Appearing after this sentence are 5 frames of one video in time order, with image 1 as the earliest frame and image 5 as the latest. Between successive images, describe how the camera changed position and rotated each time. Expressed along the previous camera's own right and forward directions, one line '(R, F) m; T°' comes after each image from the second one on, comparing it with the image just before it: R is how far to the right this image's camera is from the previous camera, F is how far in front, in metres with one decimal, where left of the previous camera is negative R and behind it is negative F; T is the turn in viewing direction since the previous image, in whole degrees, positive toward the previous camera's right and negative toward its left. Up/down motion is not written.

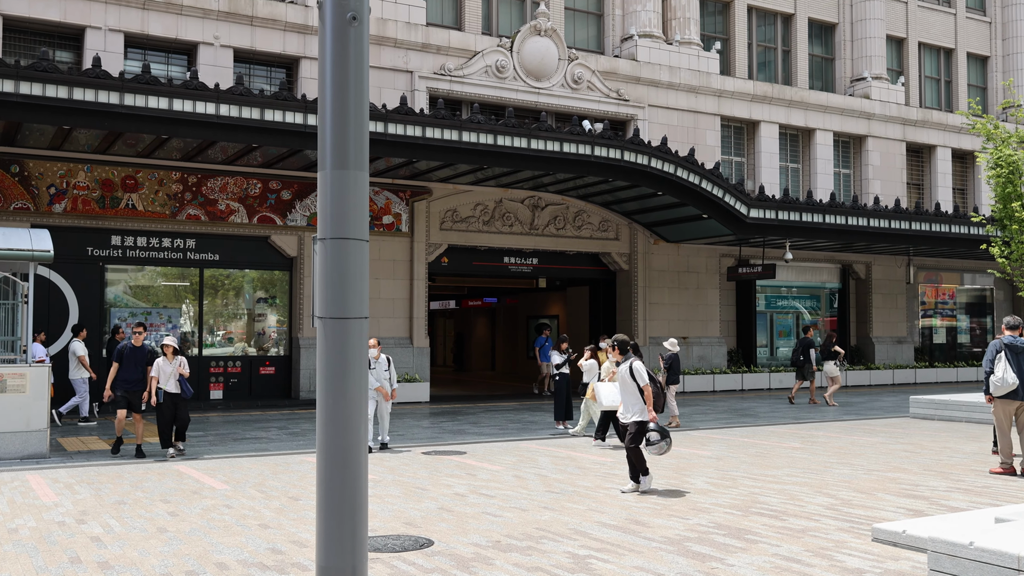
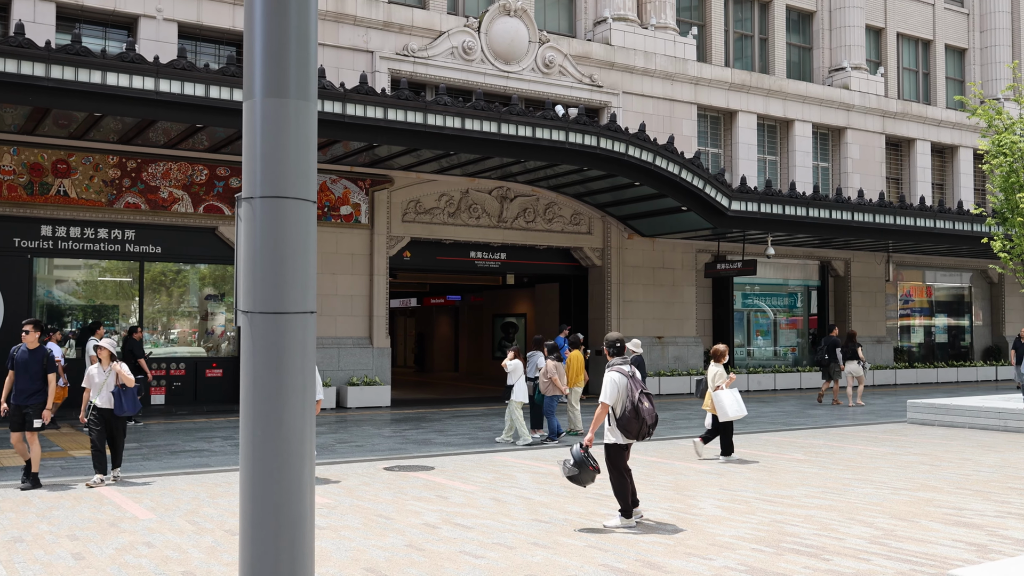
(-0.2, +1.4) m; +2°
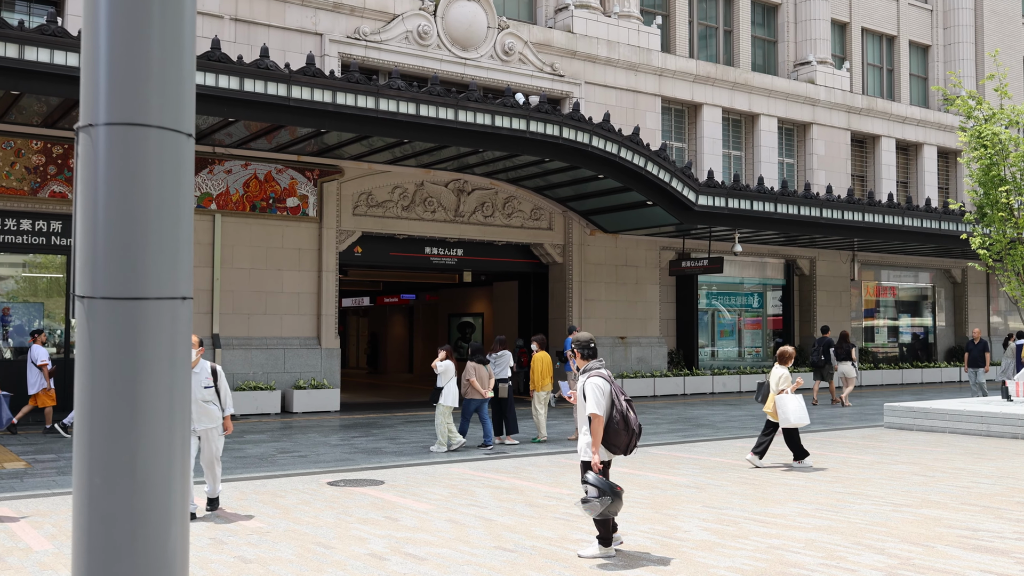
(0.0, +1.0) m; +3°
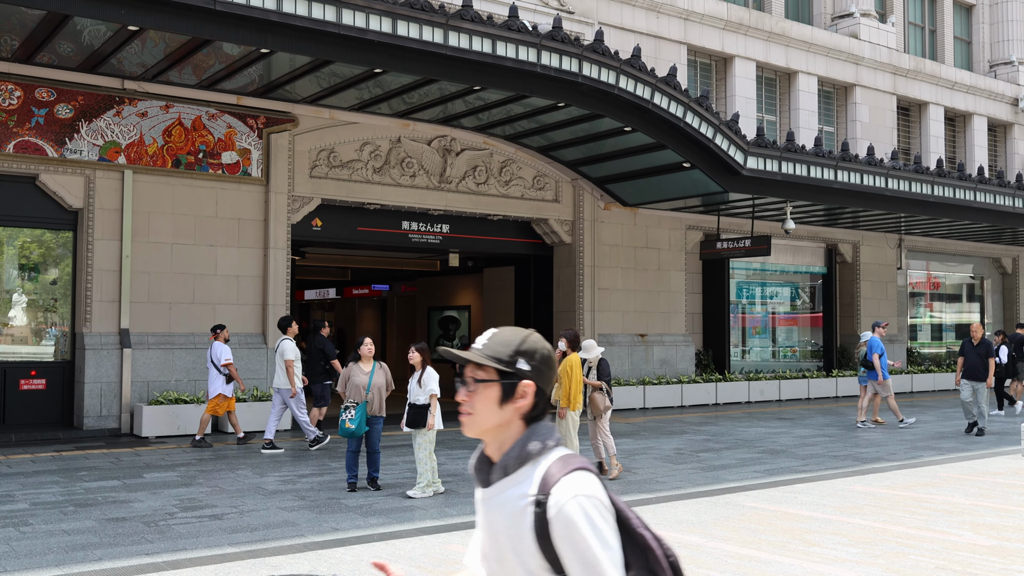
(-0.5, +4.2) m; +2°
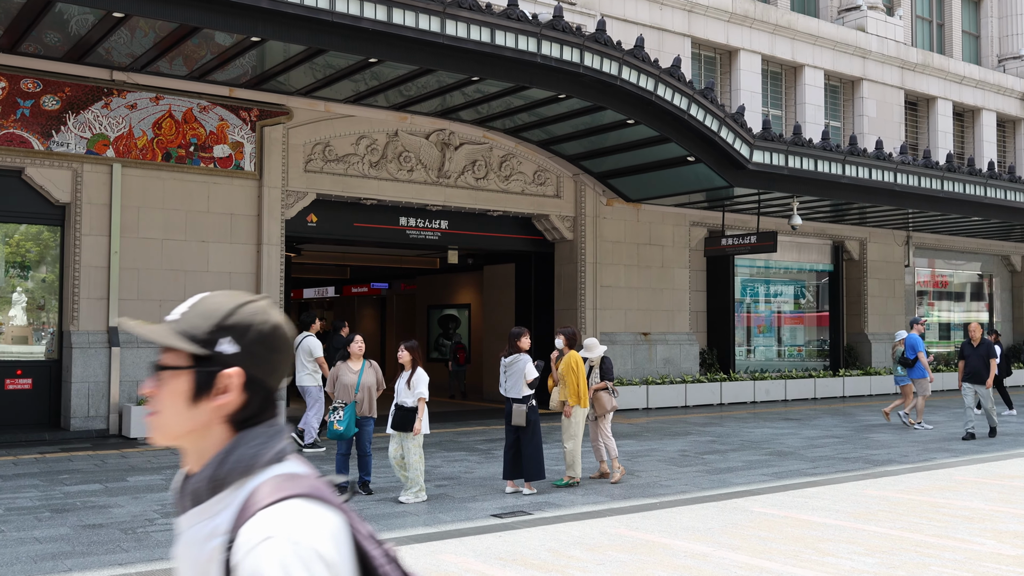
(0.0, +0.4) m; 0°
